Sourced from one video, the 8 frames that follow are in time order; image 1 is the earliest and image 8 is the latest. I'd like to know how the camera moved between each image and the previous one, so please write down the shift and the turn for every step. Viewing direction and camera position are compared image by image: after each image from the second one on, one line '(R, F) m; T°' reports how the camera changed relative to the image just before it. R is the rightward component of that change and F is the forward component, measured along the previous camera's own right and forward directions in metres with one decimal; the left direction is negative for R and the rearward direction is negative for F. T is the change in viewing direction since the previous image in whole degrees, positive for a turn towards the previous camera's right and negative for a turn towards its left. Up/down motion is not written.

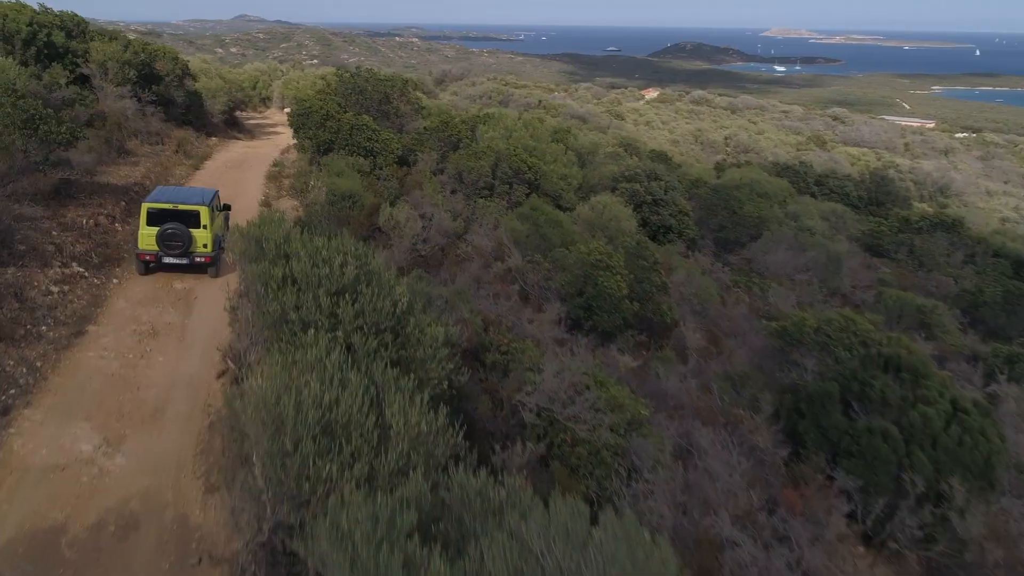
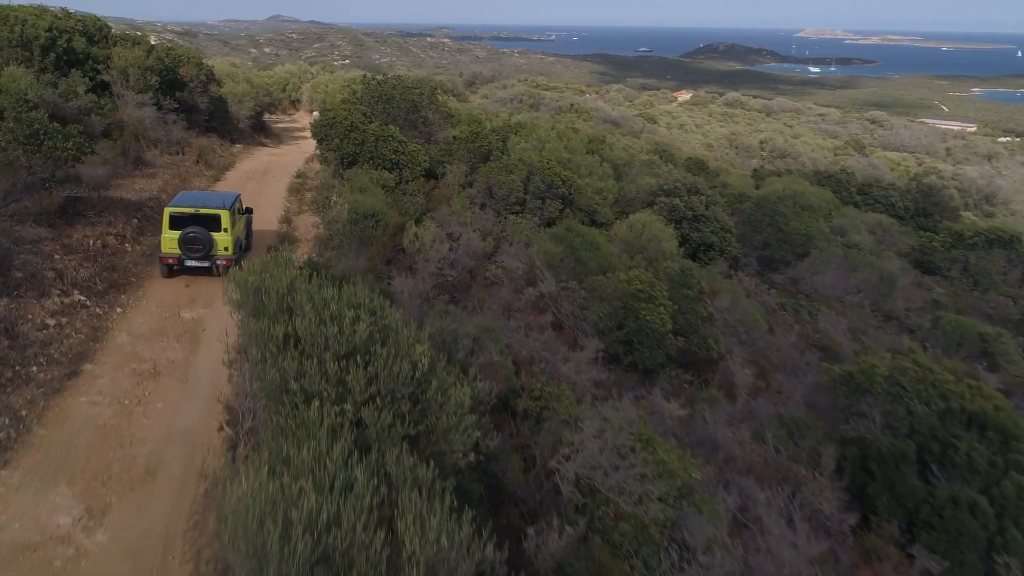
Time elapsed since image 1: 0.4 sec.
(-0.1, +0.9) m; -2°
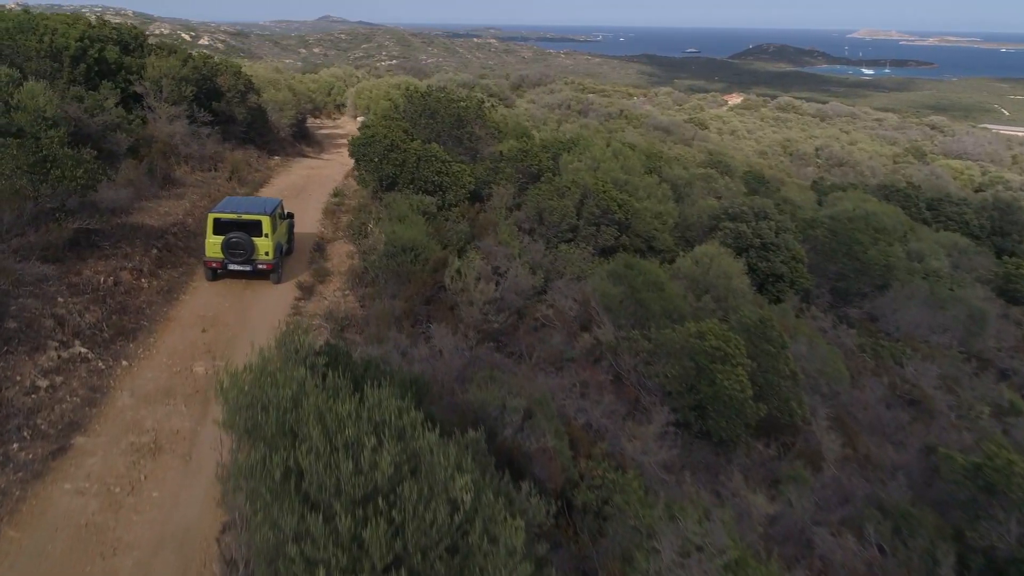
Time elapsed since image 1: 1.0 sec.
(-0.2, +1.2) m; -3°
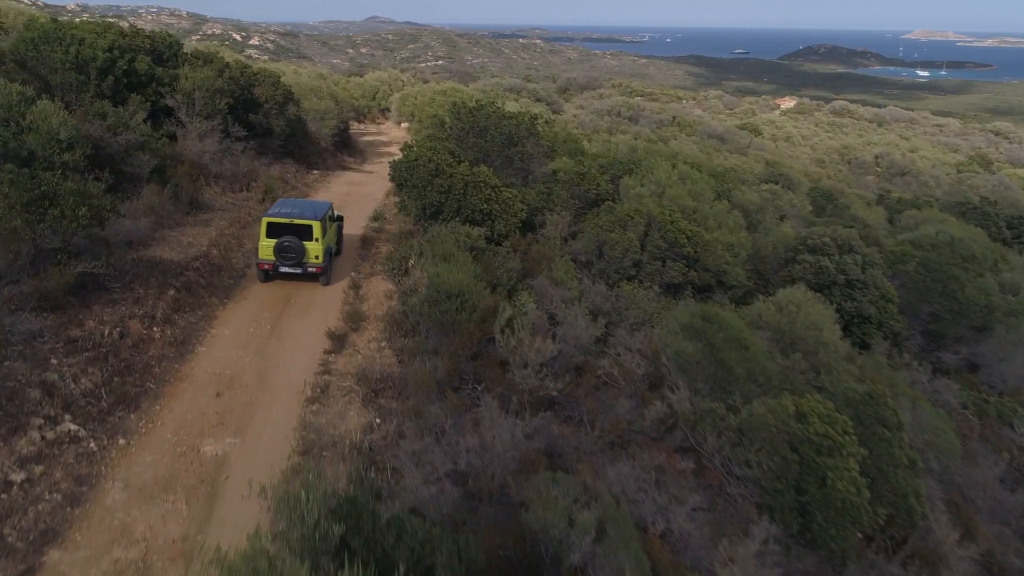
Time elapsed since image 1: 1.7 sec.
(-0.2, +1.4) m; -3°
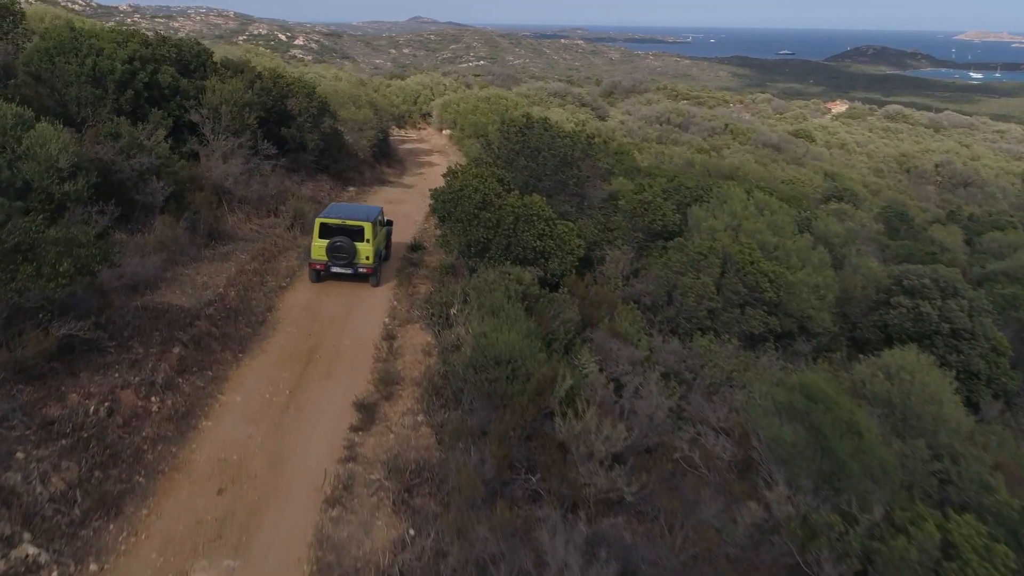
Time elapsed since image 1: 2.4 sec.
(-0.3, +1.5) m; -3°
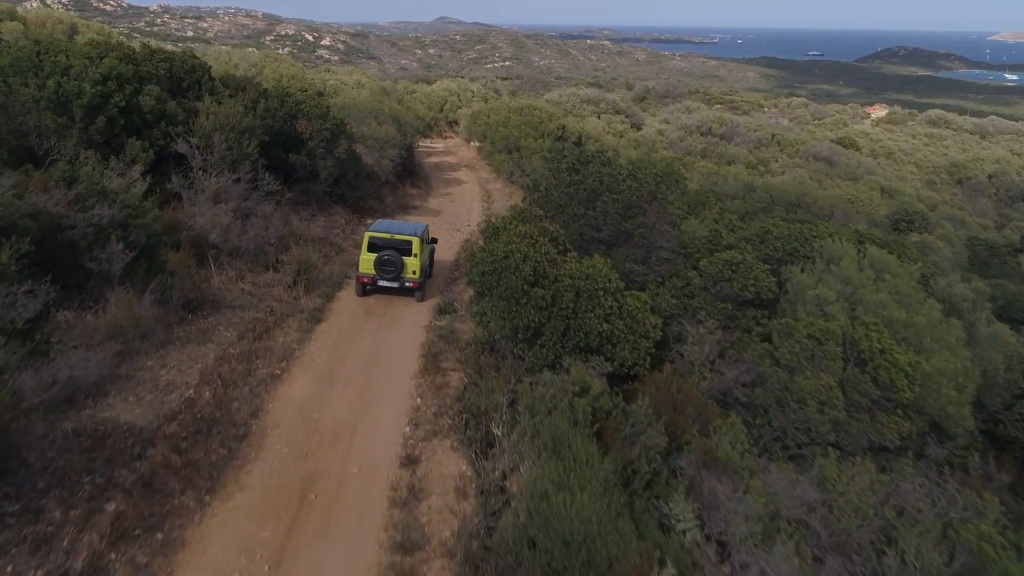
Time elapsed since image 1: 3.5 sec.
(-0.4, +2.5) m; -2°
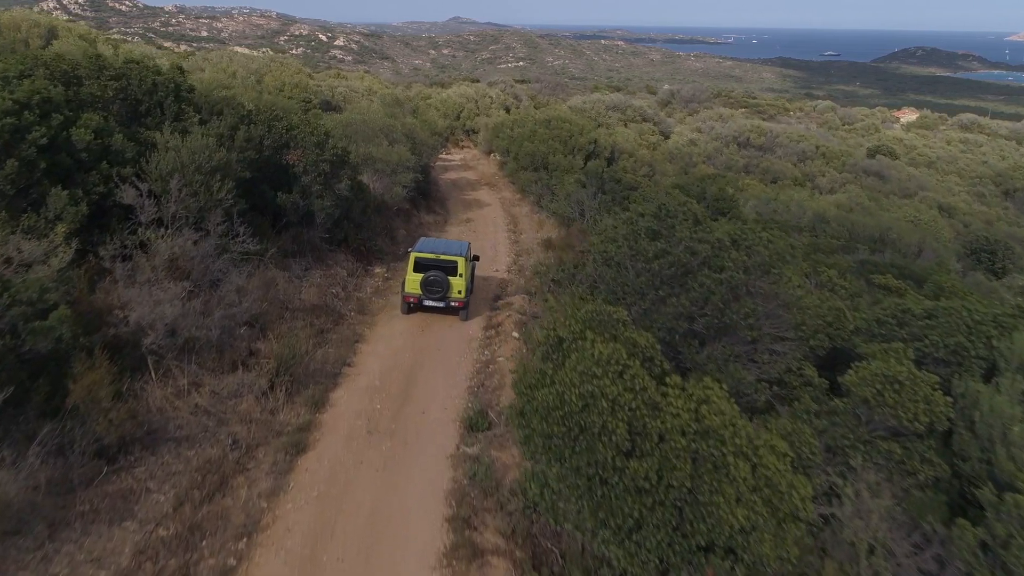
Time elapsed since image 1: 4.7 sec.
(-0.5, +3.0) m; -1°
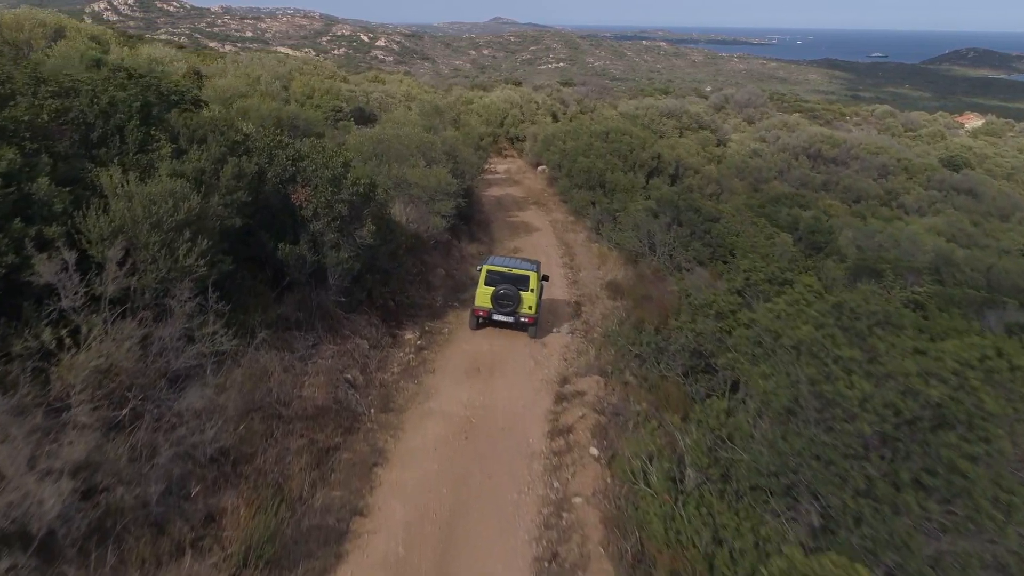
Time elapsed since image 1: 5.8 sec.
(-0.4, +3.0) m; -3°
